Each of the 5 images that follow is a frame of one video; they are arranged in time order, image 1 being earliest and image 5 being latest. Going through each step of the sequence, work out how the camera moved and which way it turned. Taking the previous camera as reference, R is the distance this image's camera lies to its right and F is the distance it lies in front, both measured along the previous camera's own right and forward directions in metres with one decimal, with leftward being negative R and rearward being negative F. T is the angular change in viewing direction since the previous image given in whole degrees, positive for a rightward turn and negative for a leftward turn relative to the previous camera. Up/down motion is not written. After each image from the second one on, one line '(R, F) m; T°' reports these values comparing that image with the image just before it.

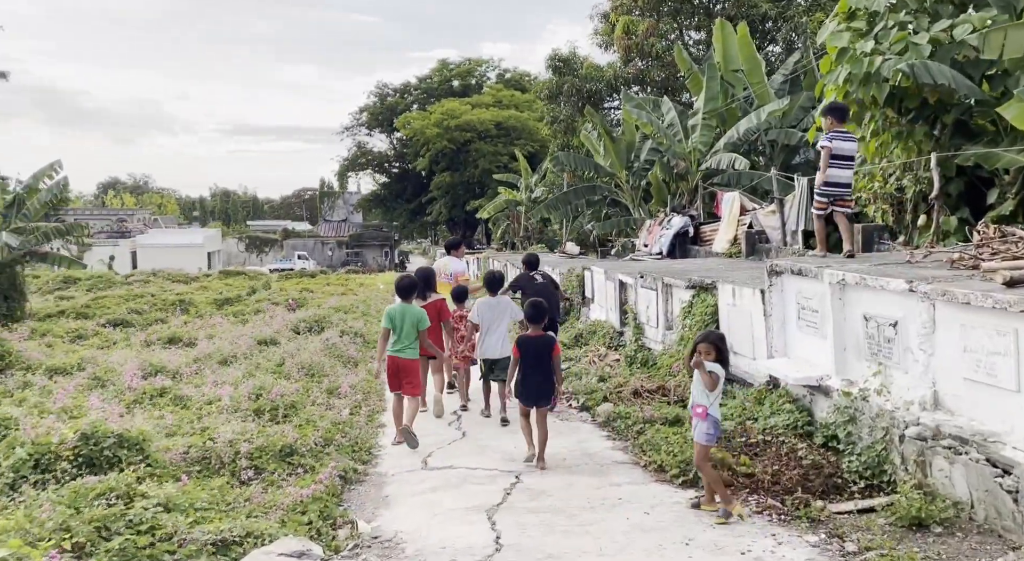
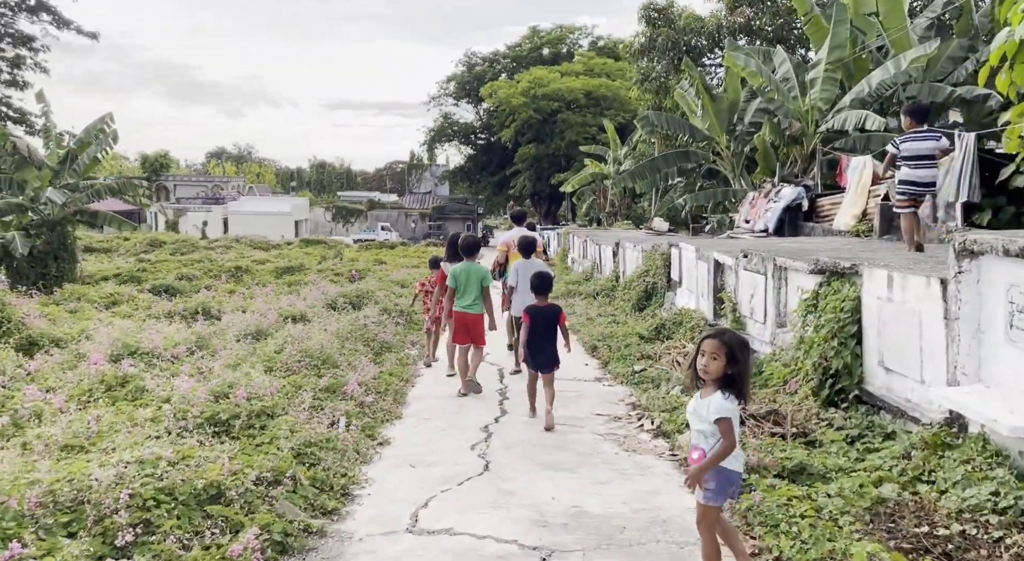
(+0.2, +2.2) m; -5°
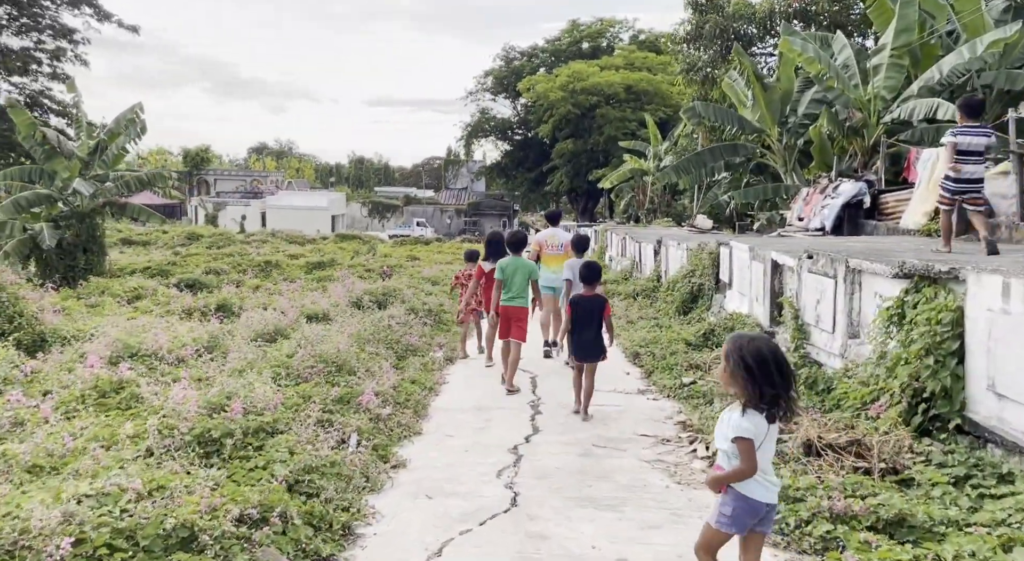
(0.0, +0.8) m; -2°
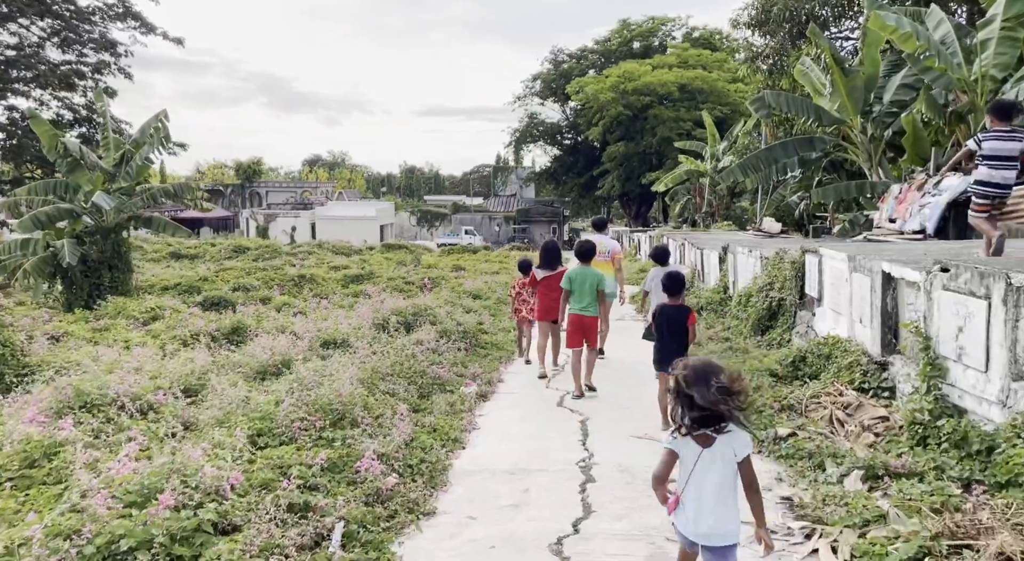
(0.0, +1.5) m; -3°
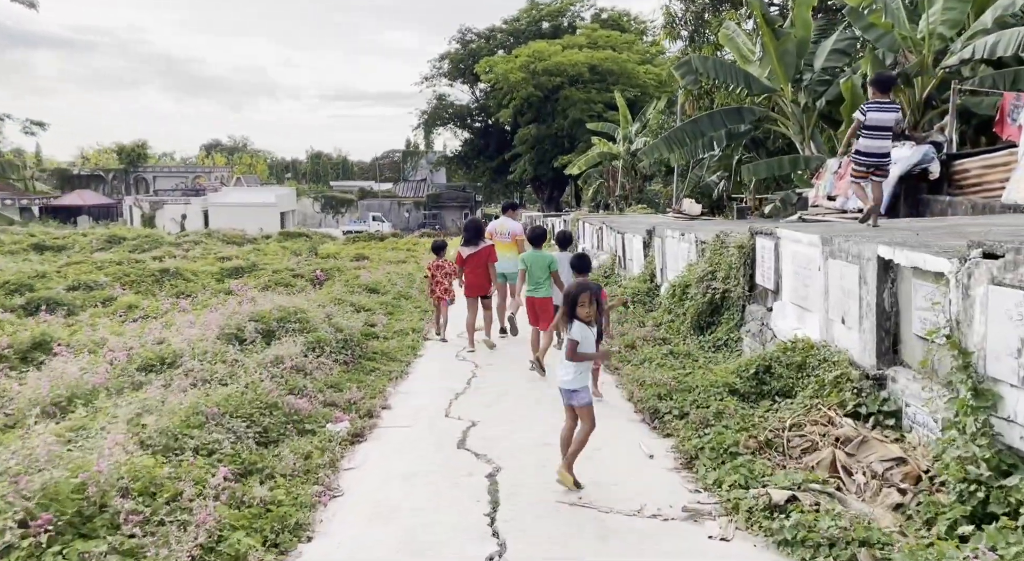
(+0.2, +1.8) m; +5°
